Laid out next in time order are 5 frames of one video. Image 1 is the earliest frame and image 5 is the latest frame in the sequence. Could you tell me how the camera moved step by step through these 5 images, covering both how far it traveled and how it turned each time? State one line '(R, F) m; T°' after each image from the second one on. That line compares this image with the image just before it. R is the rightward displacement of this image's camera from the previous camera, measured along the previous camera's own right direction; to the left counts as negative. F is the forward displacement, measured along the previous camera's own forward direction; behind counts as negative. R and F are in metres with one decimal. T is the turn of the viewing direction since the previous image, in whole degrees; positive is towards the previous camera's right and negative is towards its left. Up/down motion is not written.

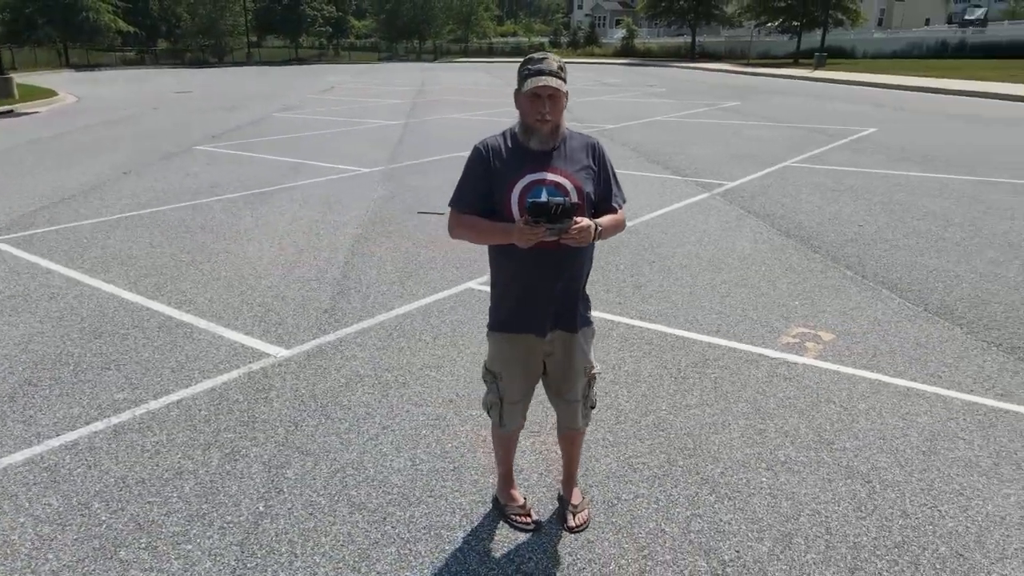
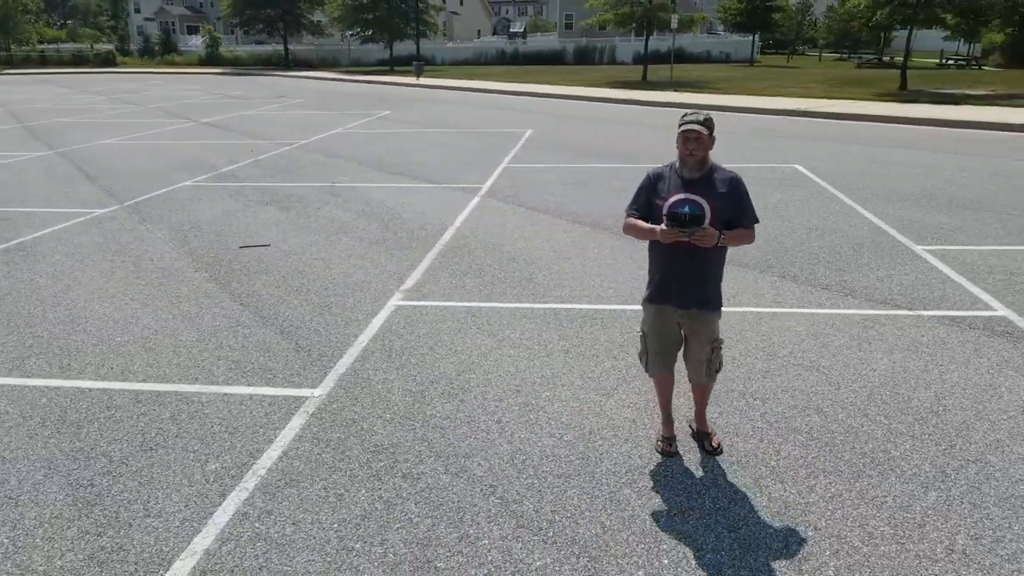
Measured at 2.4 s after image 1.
(-2.5, -0.1) m; +30°
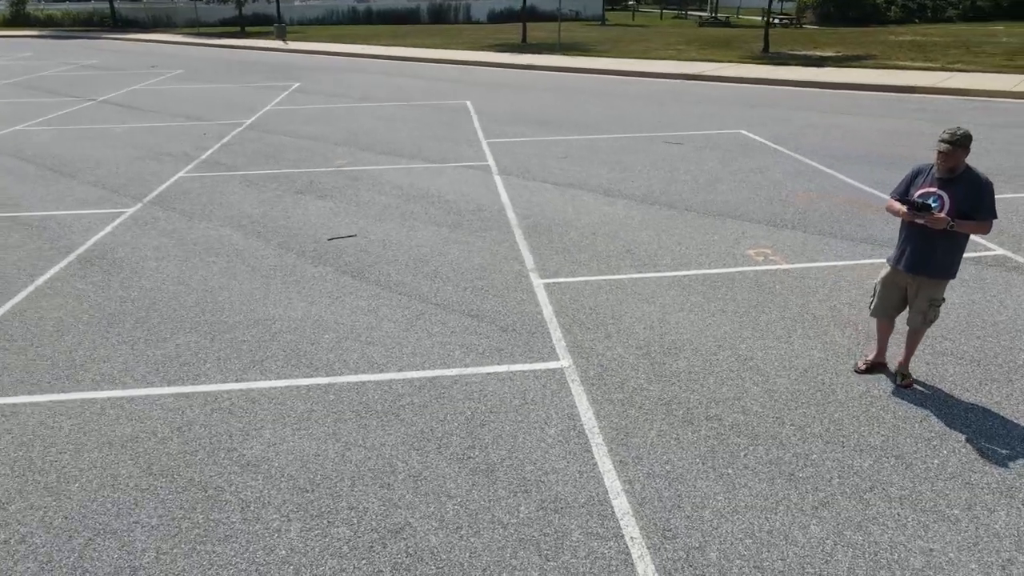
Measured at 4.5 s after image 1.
(-2.6, -0.6) m; +12°
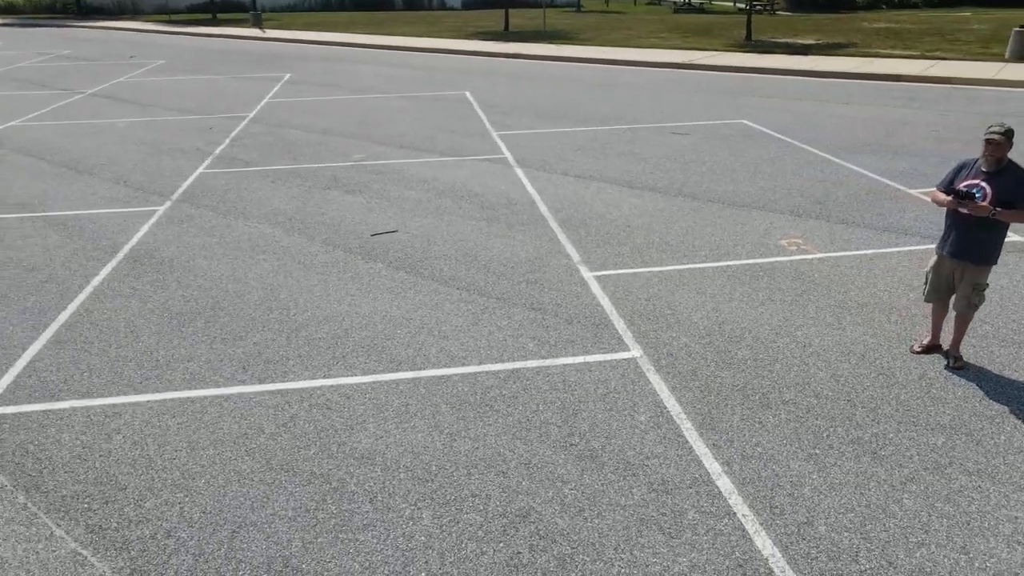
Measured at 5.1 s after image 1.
(-0.8, -0.2) m; +2°
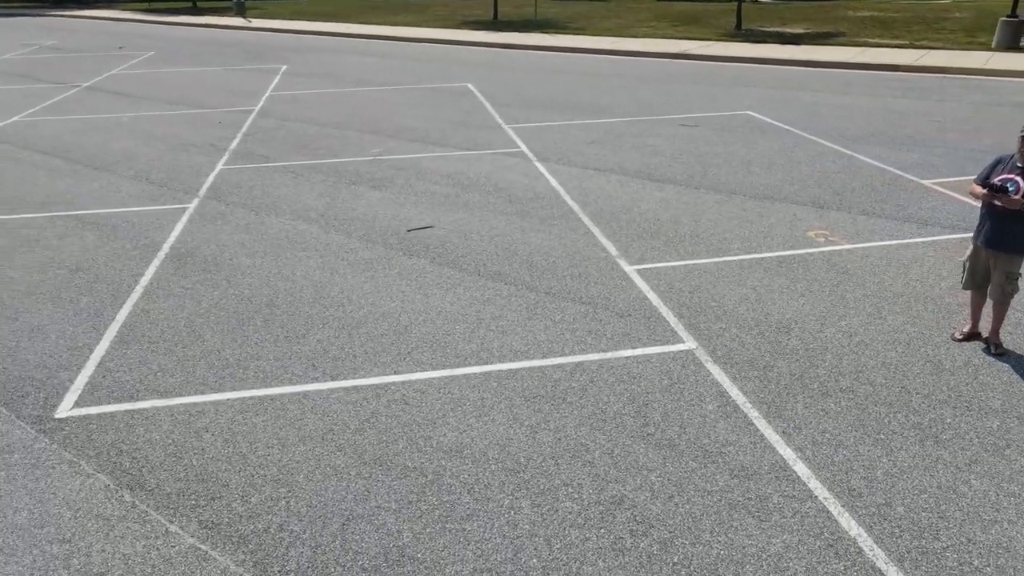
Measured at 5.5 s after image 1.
(-0.6, -0.2) m; +2°
